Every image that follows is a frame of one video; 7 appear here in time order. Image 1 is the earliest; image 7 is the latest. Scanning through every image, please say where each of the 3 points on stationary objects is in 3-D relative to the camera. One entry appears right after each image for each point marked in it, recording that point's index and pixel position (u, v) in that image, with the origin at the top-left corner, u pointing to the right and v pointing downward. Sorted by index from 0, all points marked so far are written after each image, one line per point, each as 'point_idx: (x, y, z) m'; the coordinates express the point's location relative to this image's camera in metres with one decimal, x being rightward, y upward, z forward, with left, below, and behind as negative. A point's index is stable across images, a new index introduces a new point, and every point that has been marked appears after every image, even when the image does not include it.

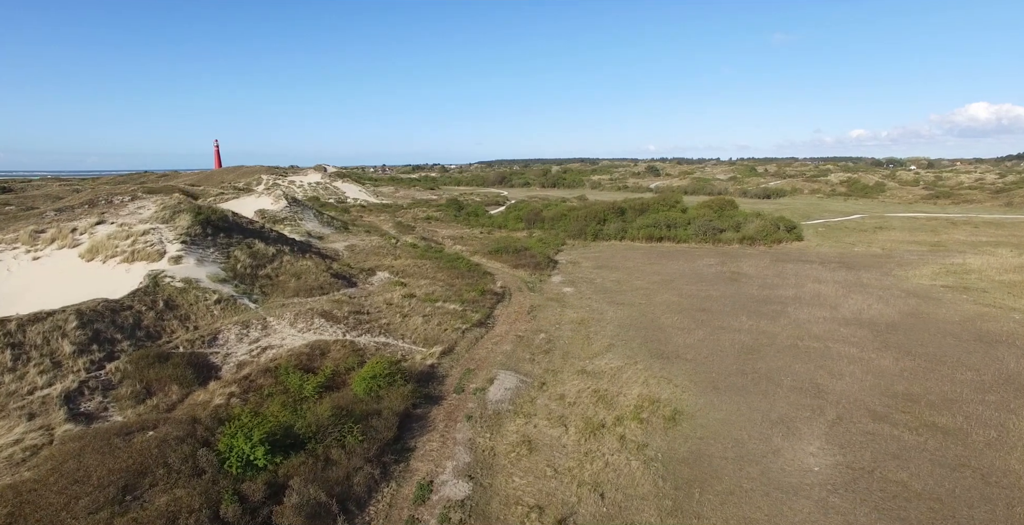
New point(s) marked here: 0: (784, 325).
0: (+8.4, -1.9, +16.2) m
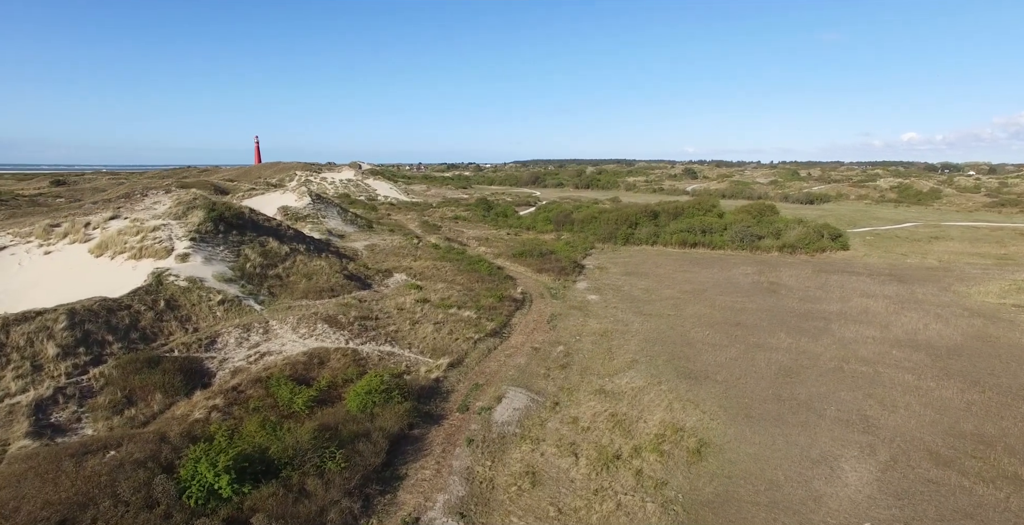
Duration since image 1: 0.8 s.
0: (+8.9, -2.3, +14.8) m
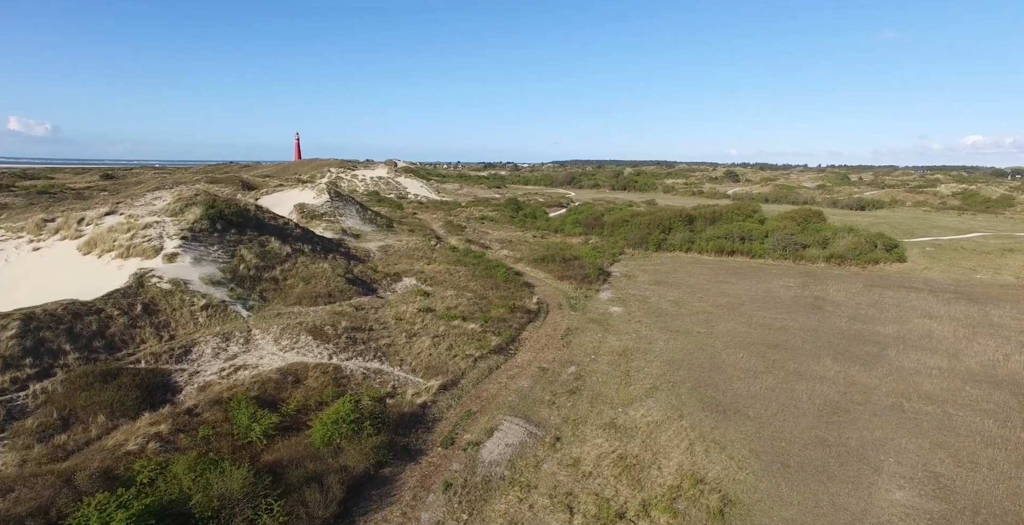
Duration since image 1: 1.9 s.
0: (+9.0, -2.7, +12.8) m
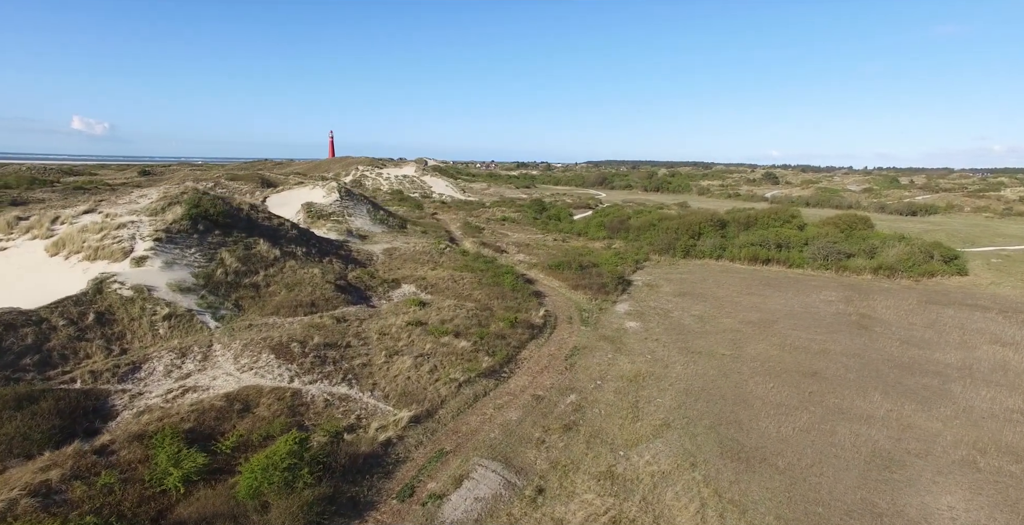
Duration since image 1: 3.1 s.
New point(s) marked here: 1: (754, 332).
0: (+8.8, -3.2, +10.7) m
1: (+7.4, -2.1, +16.2) m
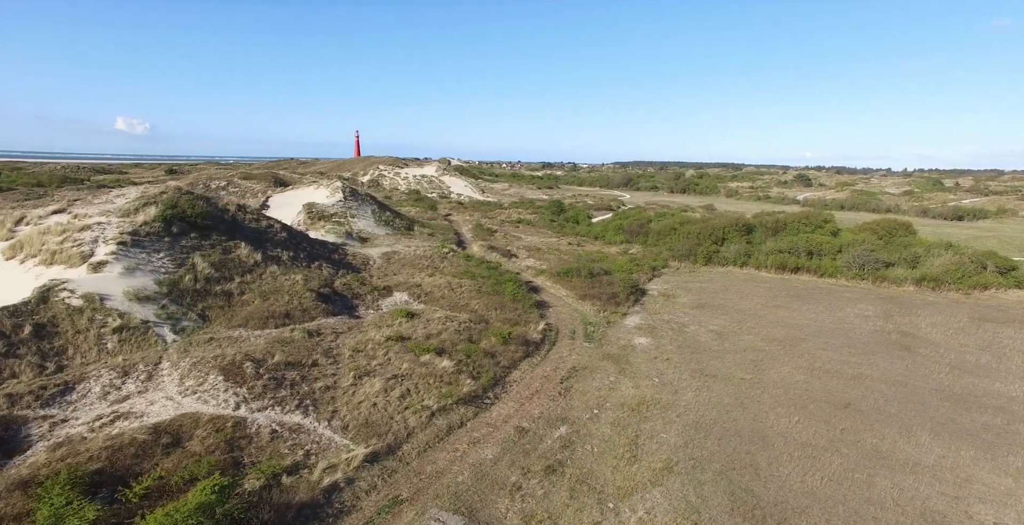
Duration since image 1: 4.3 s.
0: (+8.4, -3.5, +8.9) m
1: (+7.3, -2.4, +14.5) m
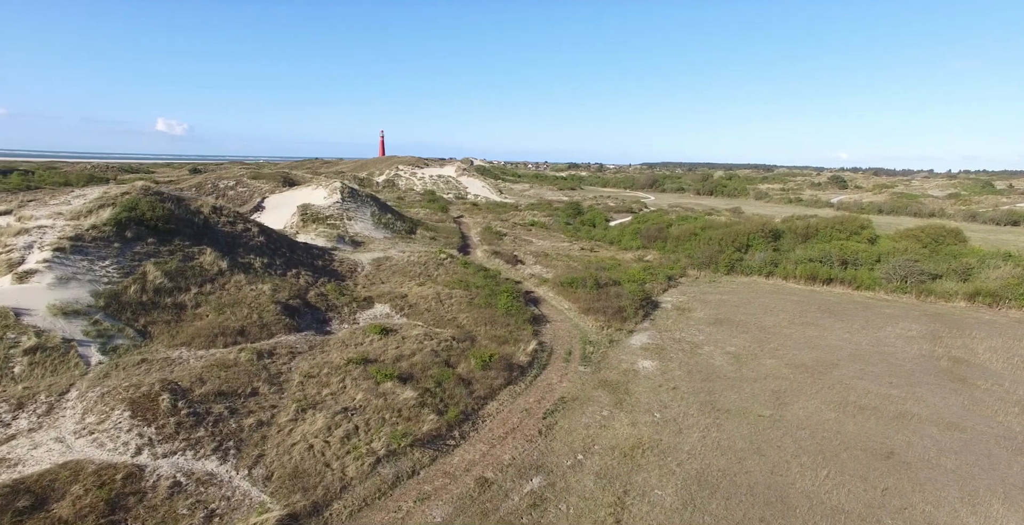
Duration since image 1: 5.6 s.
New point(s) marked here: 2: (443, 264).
0: (+7.8, -3.9, +6.9) m
1: (+7.0, -2.8, +12.5) m
2: (-2.6, -0.1, +20.0) m
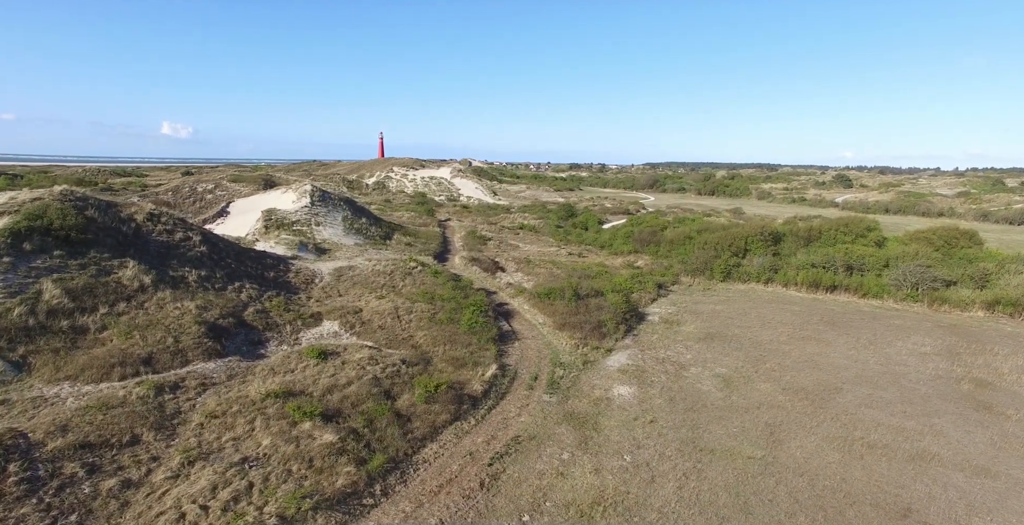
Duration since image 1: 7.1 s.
0: (+6.8, -4.1, +5.3) m
1: (+6.0, -3.1, +10.9) m
2: (-3.5, -0.4, +18.5) m
